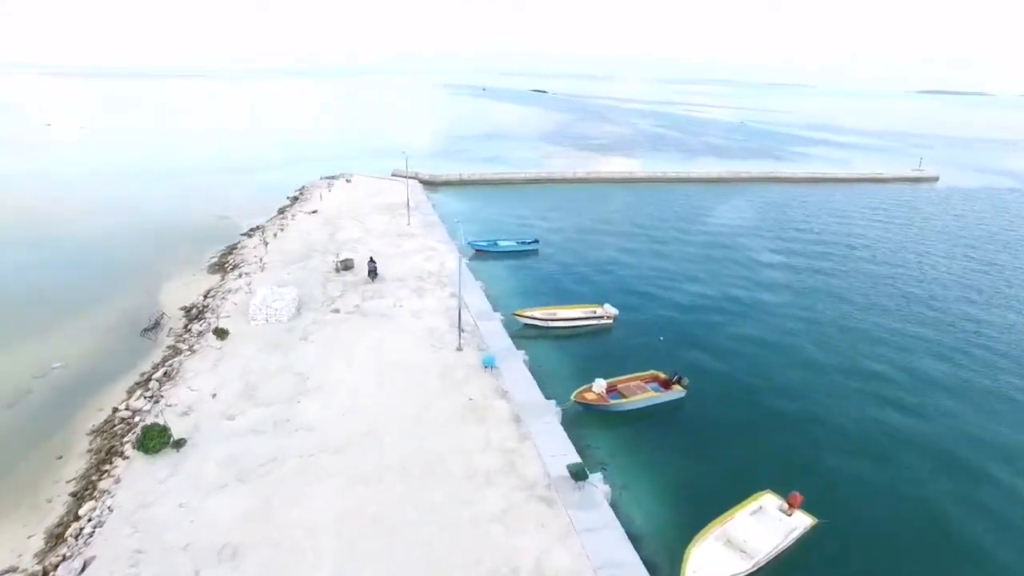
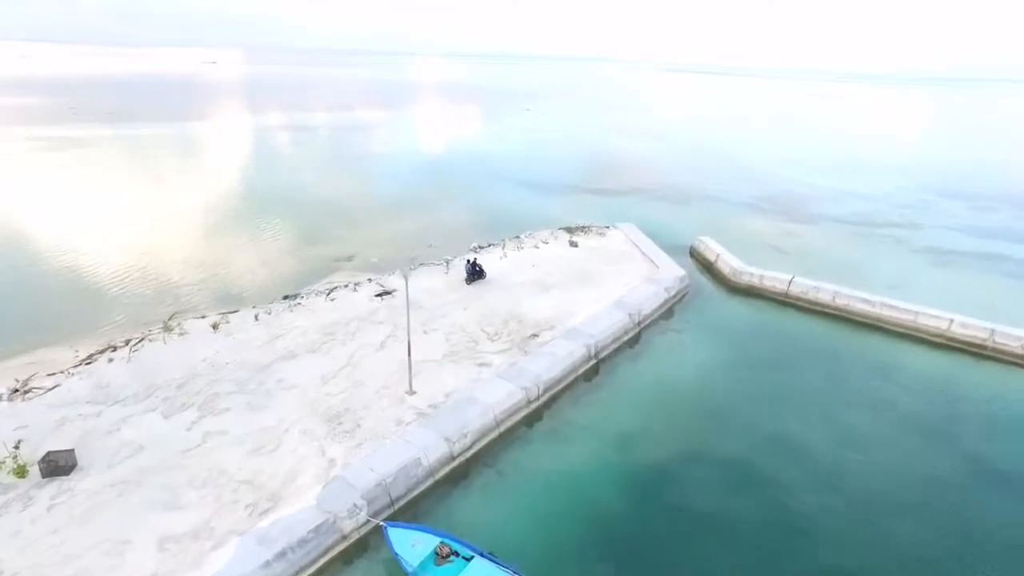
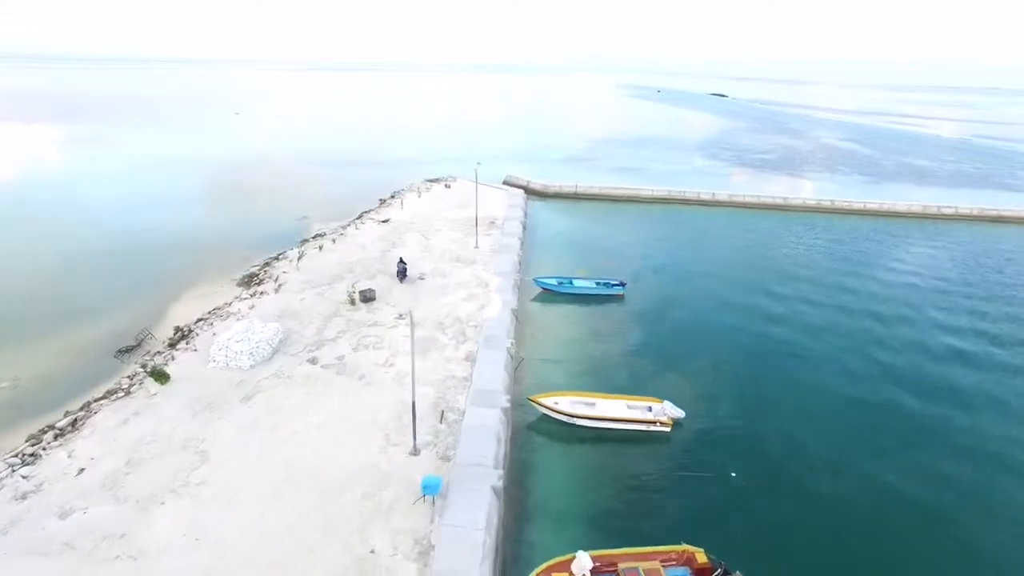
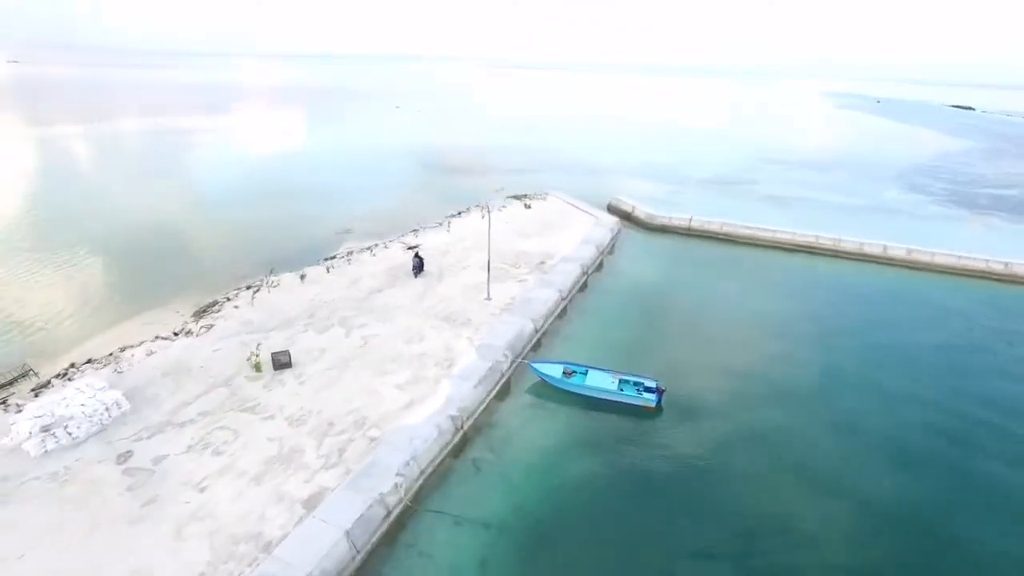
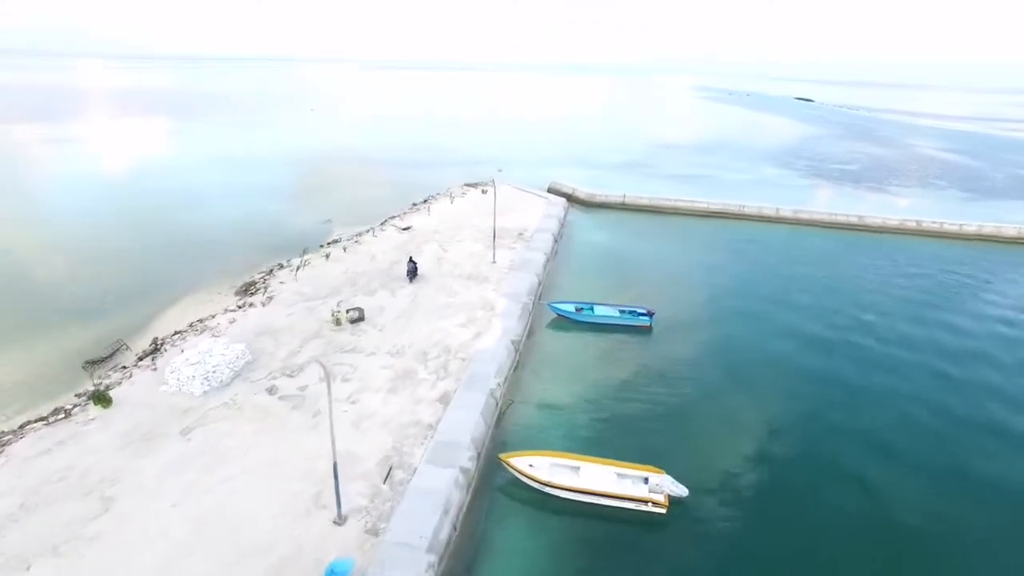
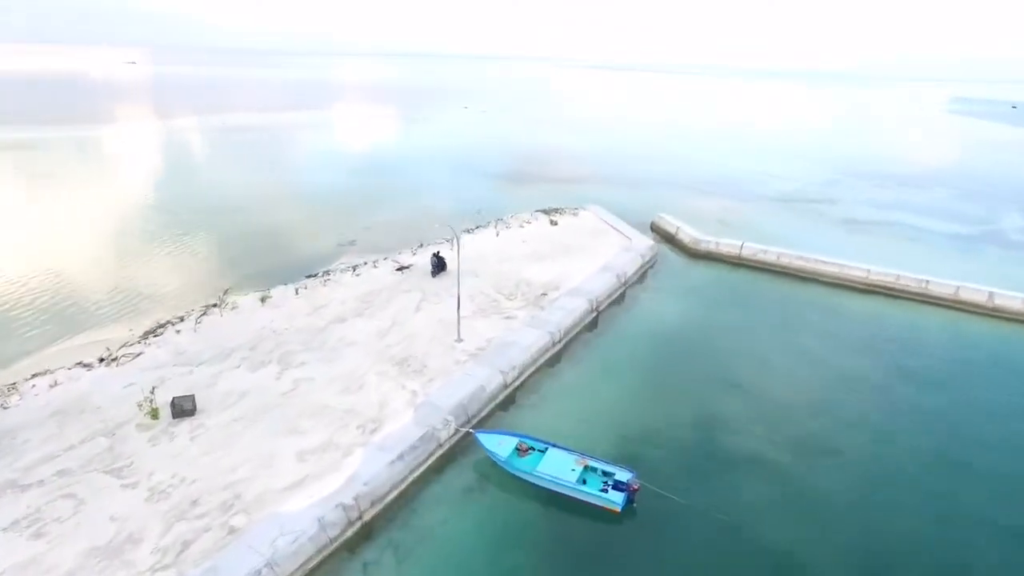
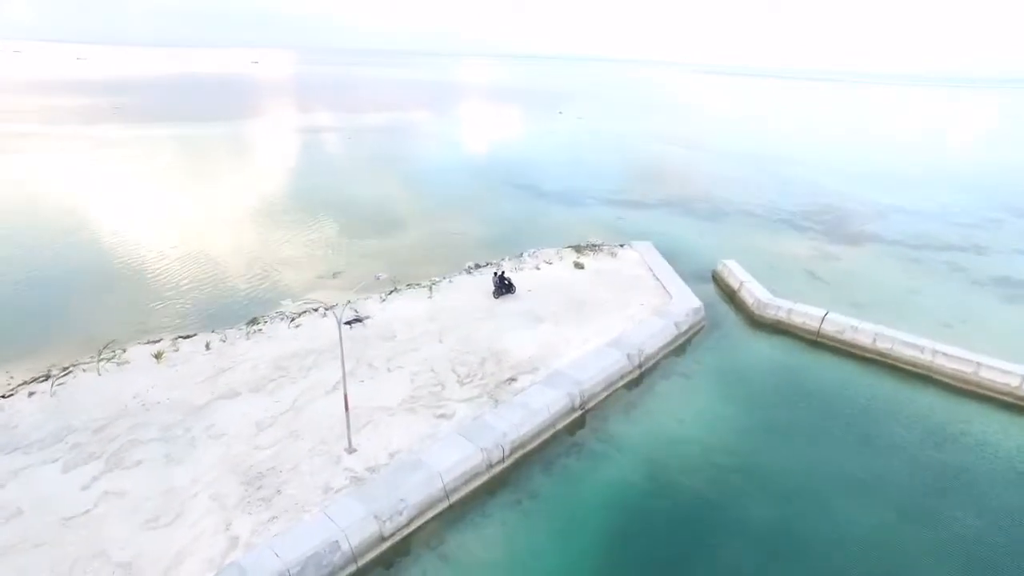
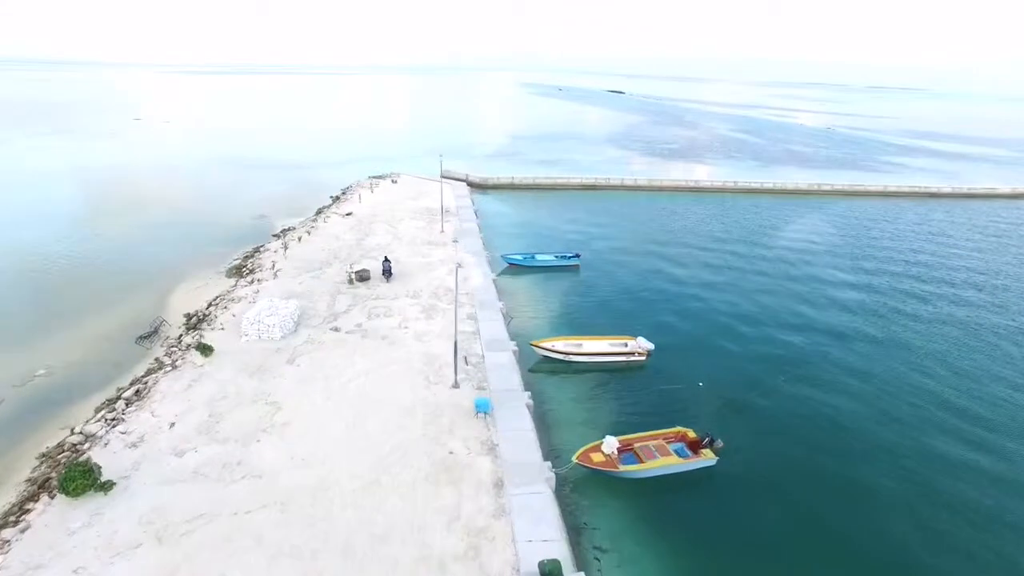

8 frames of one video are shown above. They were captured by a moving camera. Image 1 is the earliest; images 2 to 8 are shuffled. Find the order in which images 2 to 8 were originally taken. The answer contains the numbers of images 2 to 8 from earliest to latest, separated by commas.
8, 3, 5, 4, 6, 2, 7
